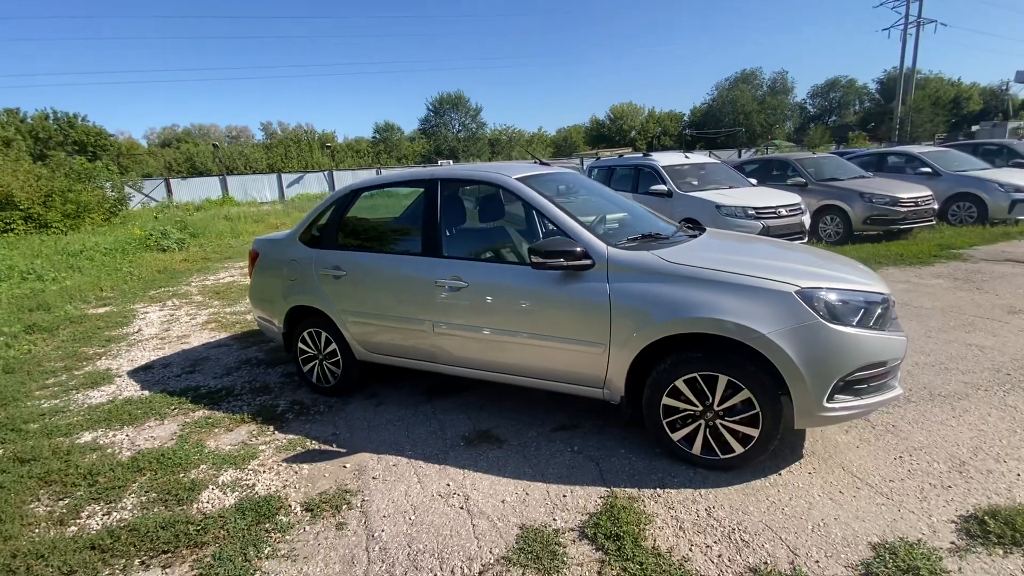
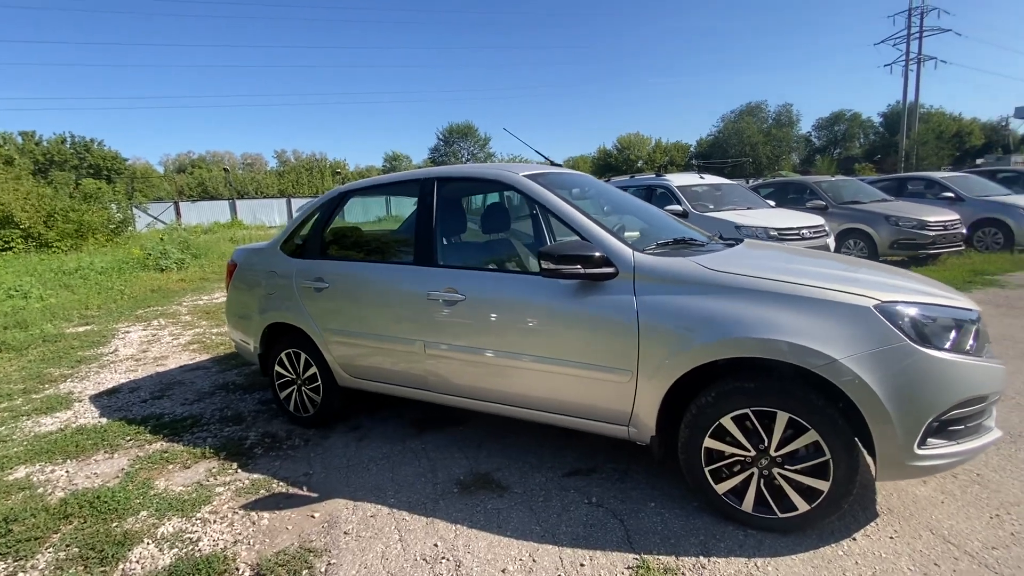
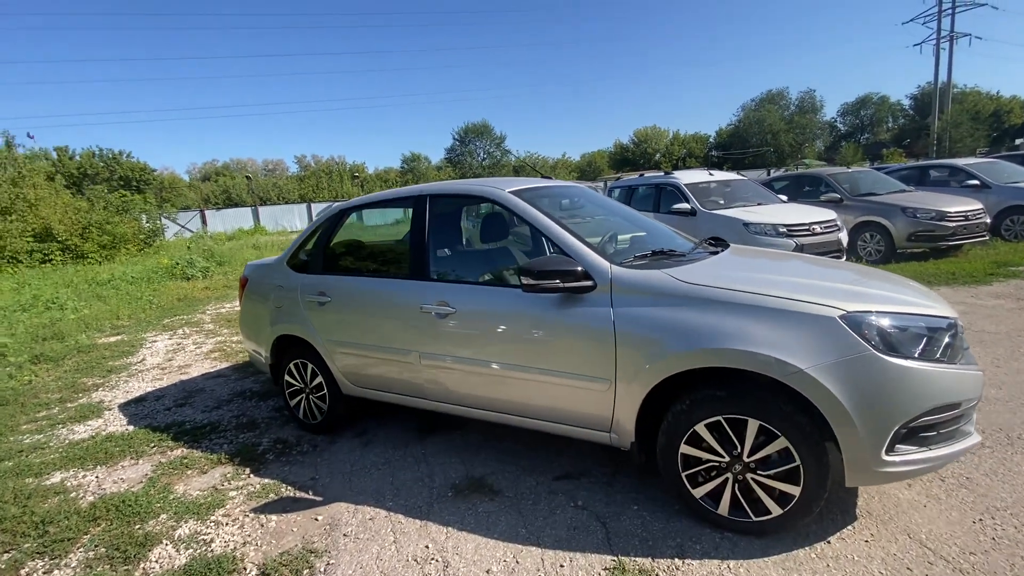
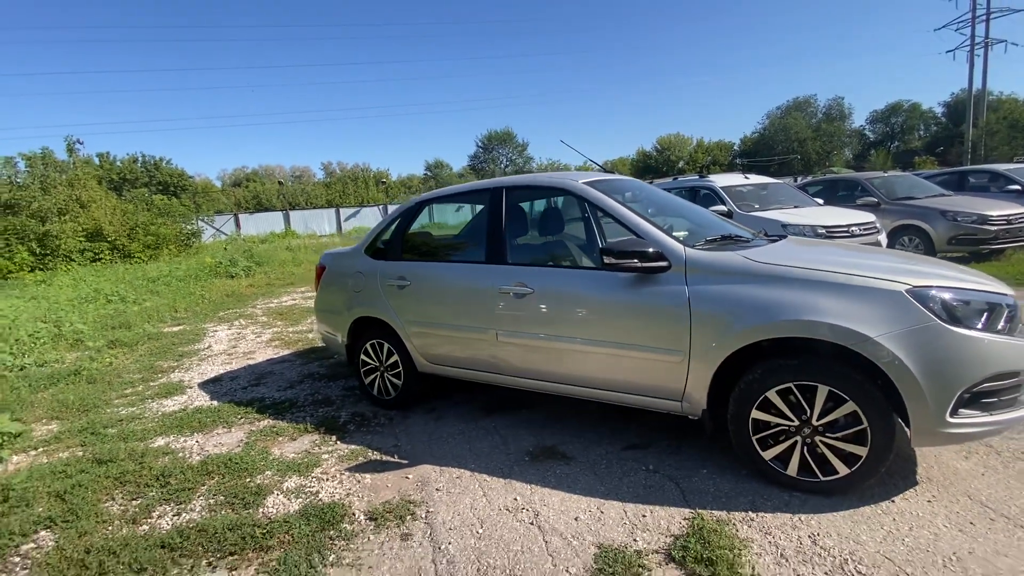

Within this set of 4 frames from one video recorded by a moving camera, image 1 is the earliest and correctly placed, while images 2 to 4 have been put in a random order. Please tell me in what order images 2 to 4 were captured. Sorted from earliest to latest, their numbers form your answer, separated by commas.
3, 4, 2
